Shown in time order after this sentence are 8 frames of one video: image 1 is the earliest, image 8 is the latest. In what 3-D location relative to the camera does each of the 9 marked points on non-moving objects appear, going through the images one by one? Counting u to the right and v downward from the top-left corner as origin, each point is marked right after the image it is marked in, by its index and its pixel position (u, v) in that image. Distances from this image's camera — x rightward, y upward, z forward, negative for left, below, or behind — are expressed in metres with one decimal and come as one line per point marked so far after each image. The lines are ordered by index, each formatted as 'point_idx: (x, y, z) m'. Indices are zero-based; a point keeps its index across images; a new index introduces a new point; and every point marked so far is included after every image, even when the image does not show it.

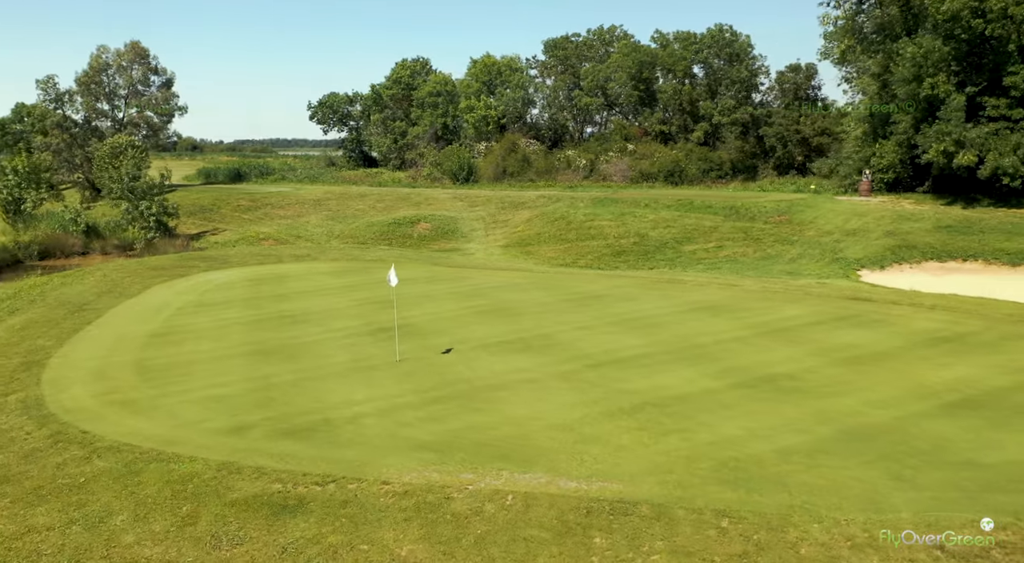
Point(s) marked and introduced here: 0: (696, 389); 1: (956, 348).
0: (+2.6, -1.5, +10.8) m
1: (+7.3, -1.1, +12.9) m
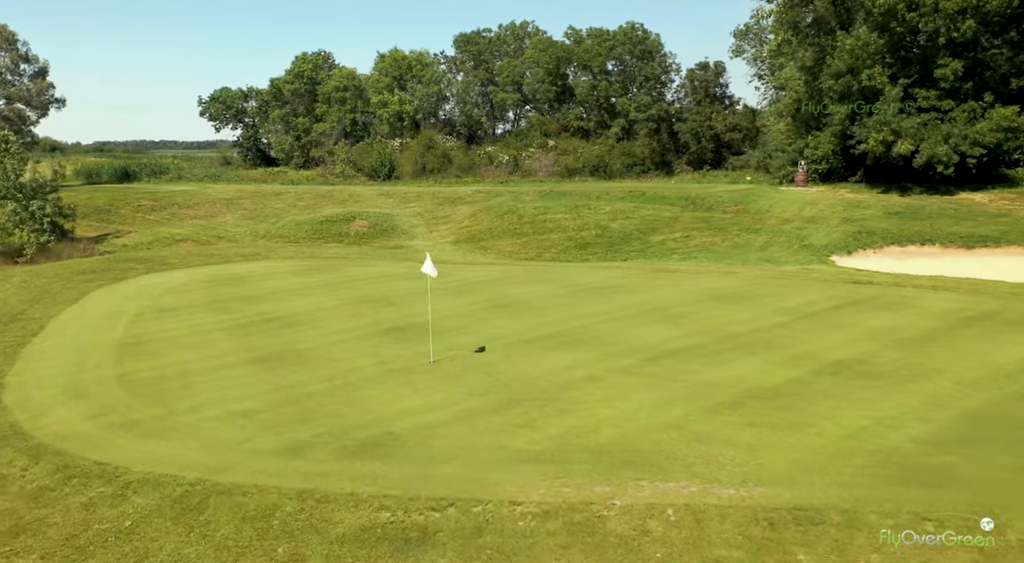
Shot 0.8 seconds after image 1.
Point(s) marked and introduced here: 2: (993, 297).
0: (+3.5, -1.3, +10.1) m
1: (+7.8, -0.7, +12.9) m
2: (+9.1, -0.3, +14.9) m
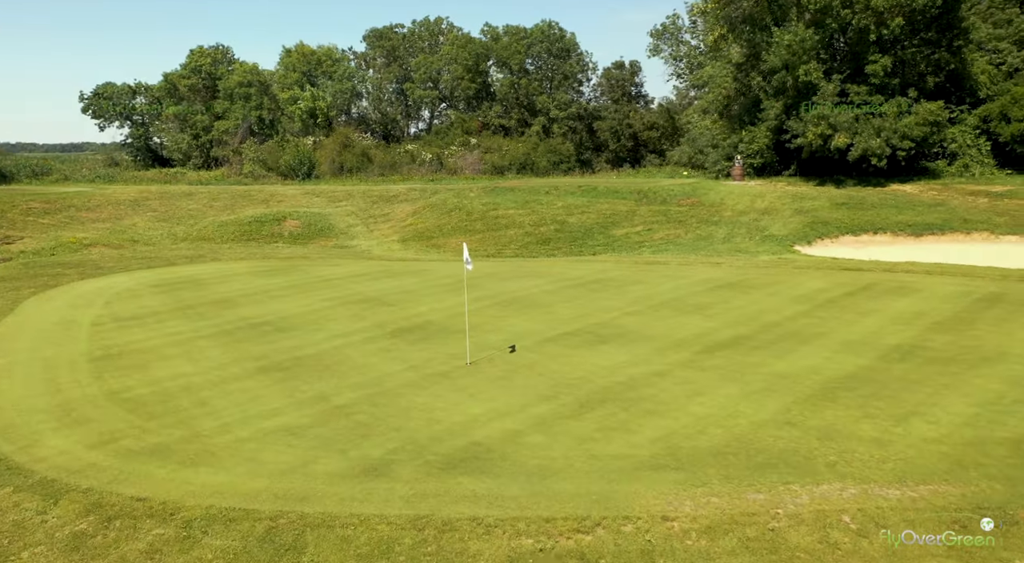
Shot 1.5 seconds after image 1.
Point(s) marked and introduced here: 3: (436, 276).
0: (+4.2, -1.1, +9.7) m
1: (+8.2, -0.4, +13.0) m
2: (+9.1, 0.0, +15.2) m
3: (-1.6, +0.1, +16.8) m
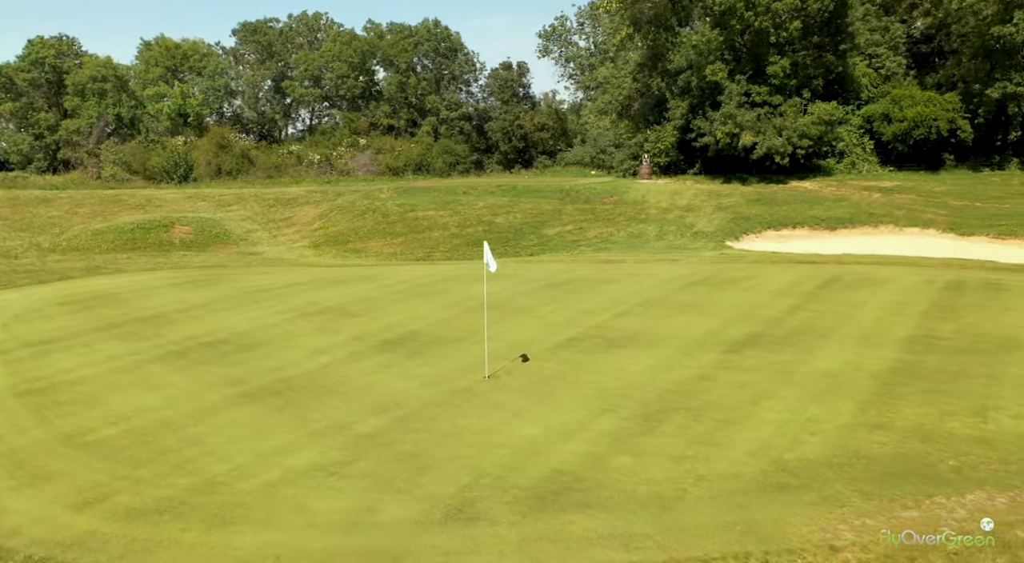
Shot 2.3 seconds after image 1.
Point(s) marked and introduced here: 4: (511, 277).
0: (+4.6, -1.0, +9.5) m
1: (+7.9, -0.2, +13.4) m
2: (+8.4, +0.2, +15.7) m
3: (-2.4, 0.0, +15.4) m
4: (0.0, +0.1, +15.7) m
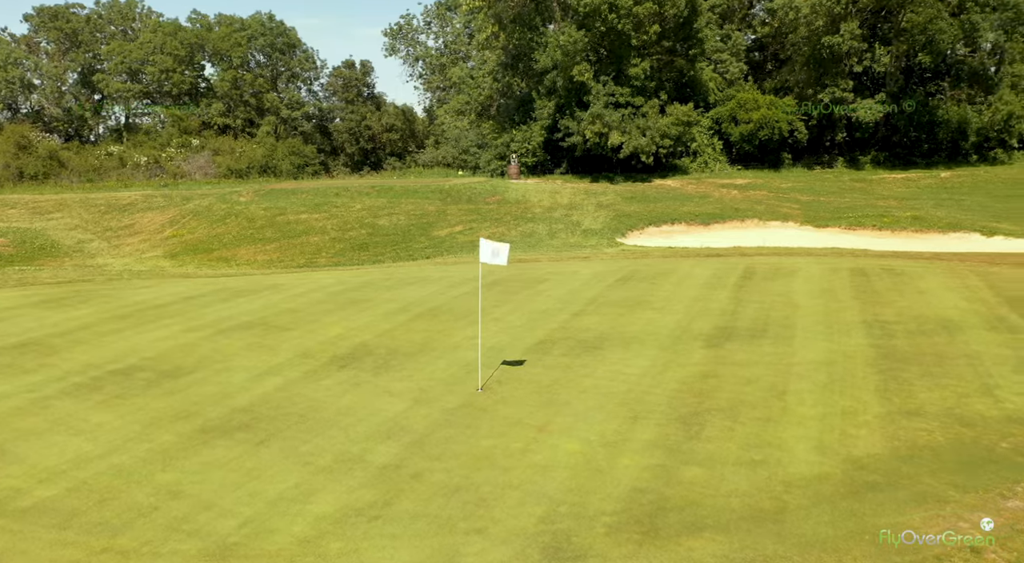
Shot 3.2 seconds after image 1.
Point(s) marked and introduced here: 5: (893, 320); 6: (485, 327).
0: (+4.4, -0.8, +9.6) m
1: (+6.7, 0.0, +14.2) m
2: (+6.7, +0.5, +16.5) m
3: (-3.8, -0.2, +13.9) m
4: (-1.5, 0.0, +14.7) m
5: (+5.5, -0.5, +11.3) m
6: (-0.4, -0.6, +11.1) m
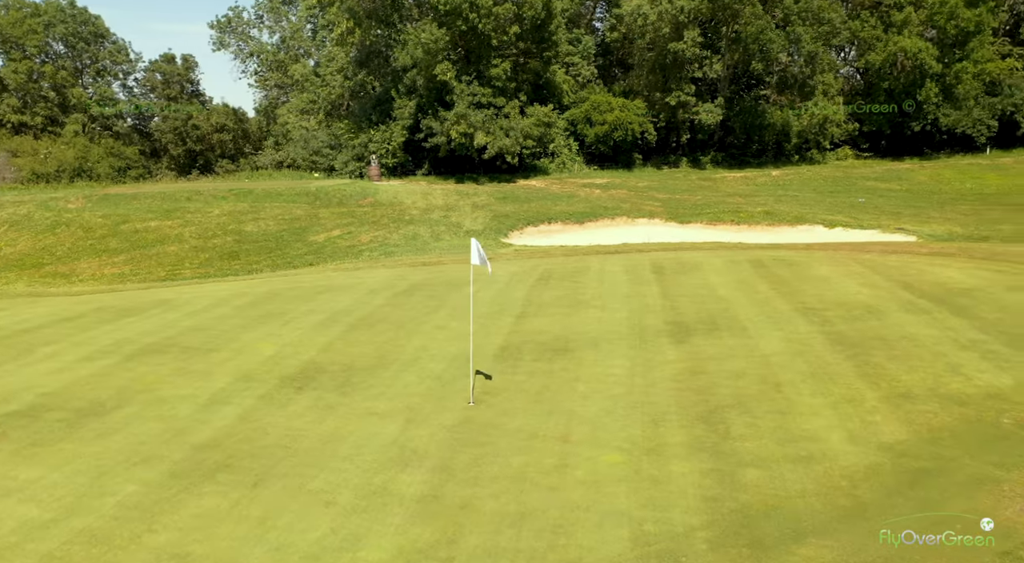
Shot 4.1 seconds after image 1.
0: (+4.0, -0.7, +10.0) m
1: (+5.2, +0.2, +14.9) m
2: (+4.7, +0.6, +17.2) m
3: (-5.0, -0.4, +12.4) m
4: (-2.9, -0.1, +13.7) m
5: (+4.6, -0.4, +11.8) m
6: (-1.0, -0.7, +10.4) m
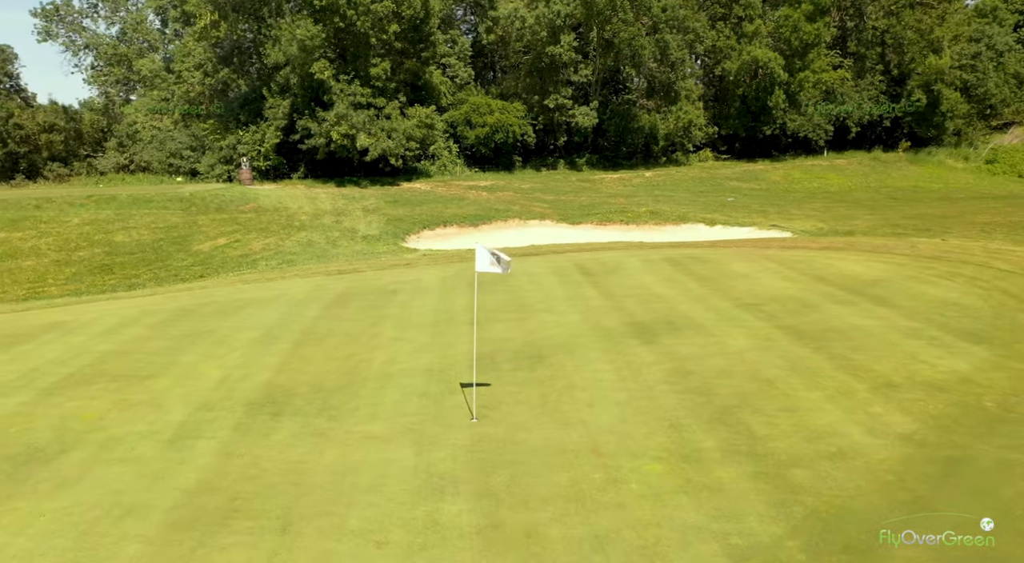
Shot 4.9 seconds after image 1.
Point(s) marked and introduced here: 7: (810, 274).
0: (+3.5, -0.7, +10.3) m
1: (+3.8, +0.2, +15.4) m
2: (+2.8, +0.6, +17.5) m
3: (-5.7, -0.6, +10.9) m
4: (-3.9, -0.3, +12.6) m
5: (+3.8, -0.3, +12.2) m
6: (-1.4, -0.8, +9.7) m
7: (+5.5, +0.1, +14.5) m
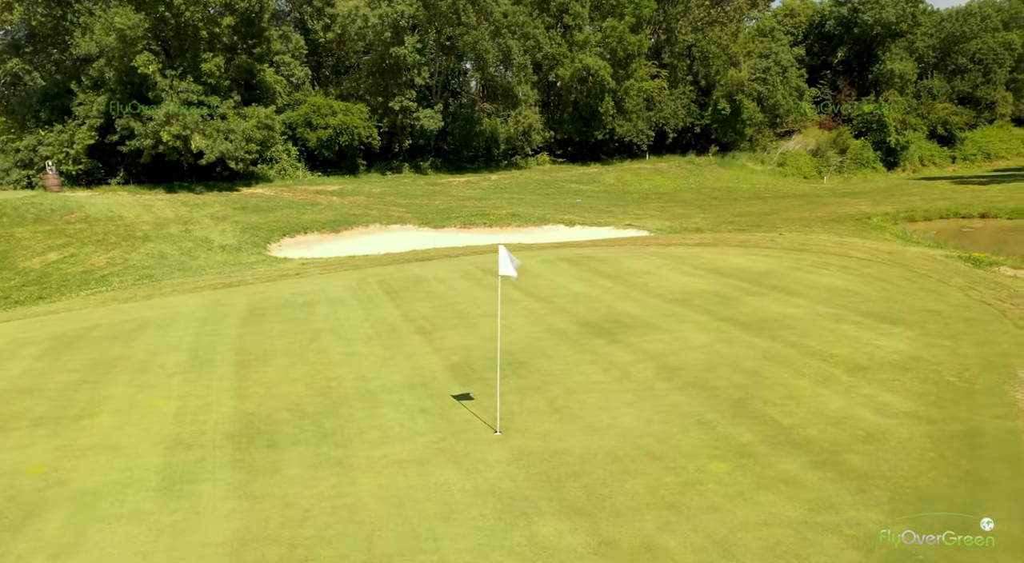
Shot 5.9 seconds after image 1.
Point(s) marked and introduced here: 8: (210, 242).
0: (+2.9, -0.6, +10.6) m
1: (+1.9, +0.3, +15.6) m
2: (+0.4, +0.6, +17.5) m
3: (-6.2, -0.9, +9.0) m
4: (-4.9, -0.5, +11.0) m
5: (+2.7, -0.3, +12.6) m
6: (-1.7, -0.9, +8.8) m
7: (+3.7, +0.2, +15.2) m
8: (-7.6, +1.0, +19.9) m
